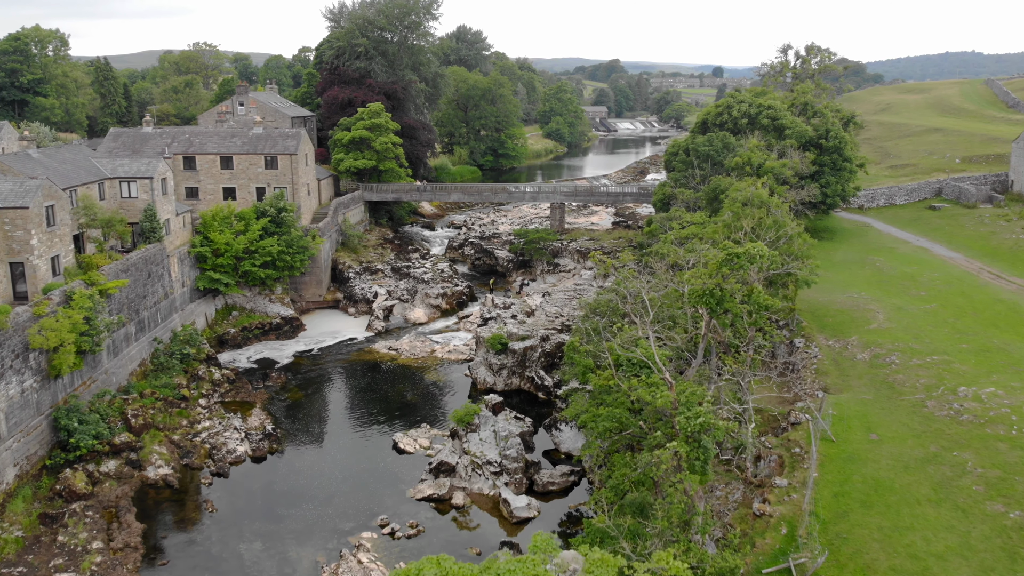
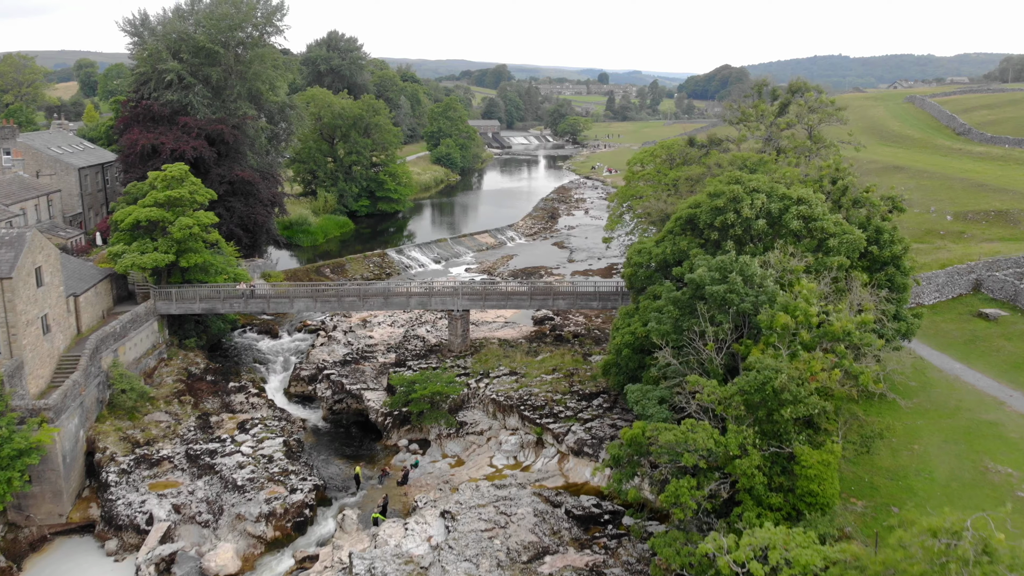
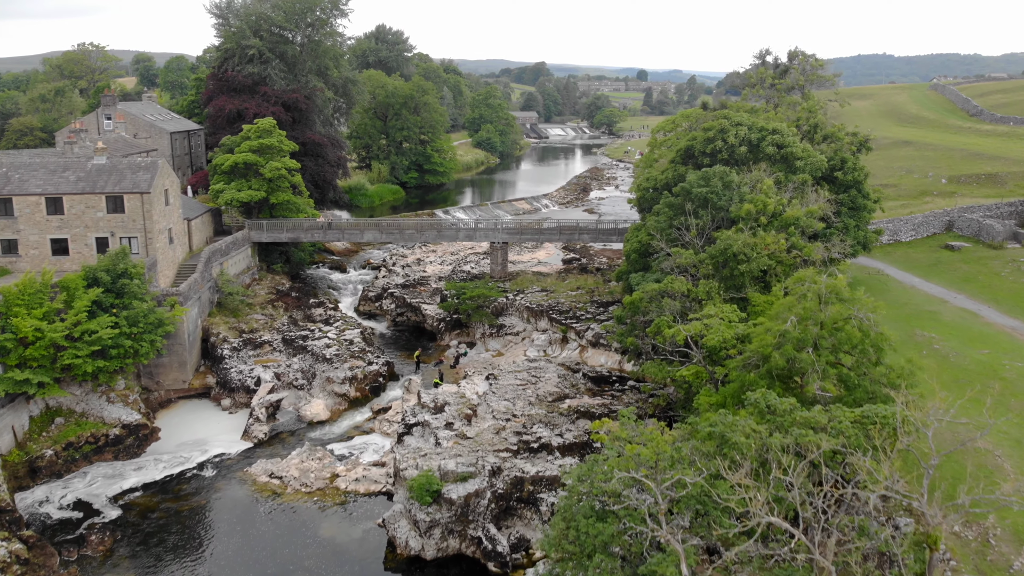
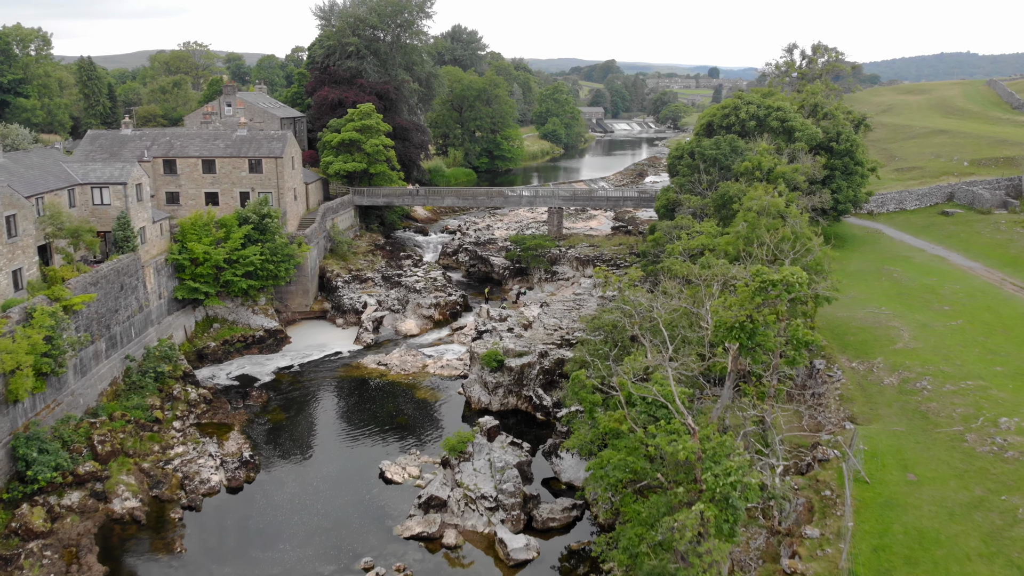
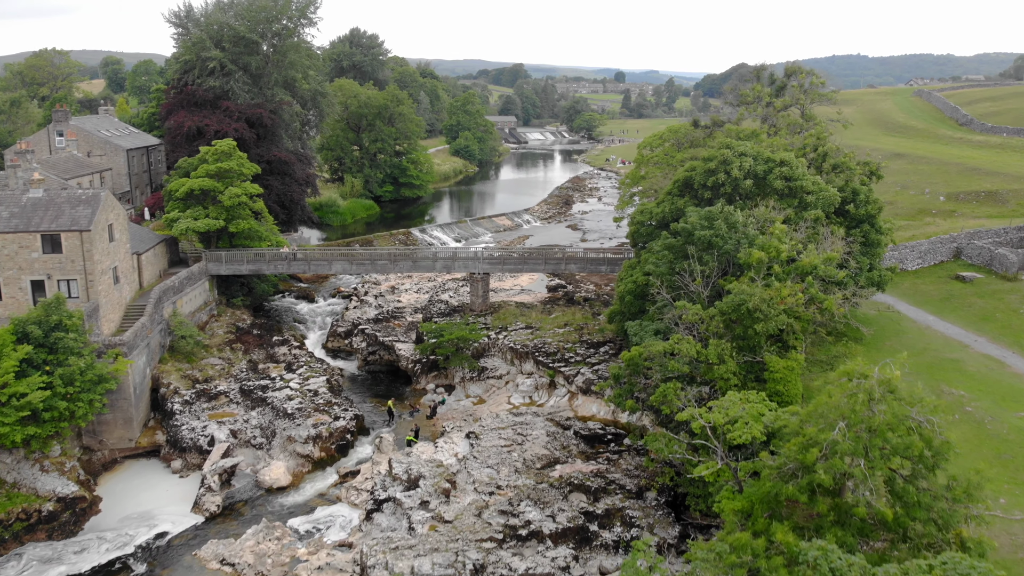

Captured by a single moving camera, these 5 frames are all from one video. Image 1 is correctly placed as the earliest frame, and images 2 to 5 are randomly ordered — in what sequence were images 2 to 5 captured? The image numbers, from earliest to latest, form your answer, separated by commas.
4, 3, 5, 2
